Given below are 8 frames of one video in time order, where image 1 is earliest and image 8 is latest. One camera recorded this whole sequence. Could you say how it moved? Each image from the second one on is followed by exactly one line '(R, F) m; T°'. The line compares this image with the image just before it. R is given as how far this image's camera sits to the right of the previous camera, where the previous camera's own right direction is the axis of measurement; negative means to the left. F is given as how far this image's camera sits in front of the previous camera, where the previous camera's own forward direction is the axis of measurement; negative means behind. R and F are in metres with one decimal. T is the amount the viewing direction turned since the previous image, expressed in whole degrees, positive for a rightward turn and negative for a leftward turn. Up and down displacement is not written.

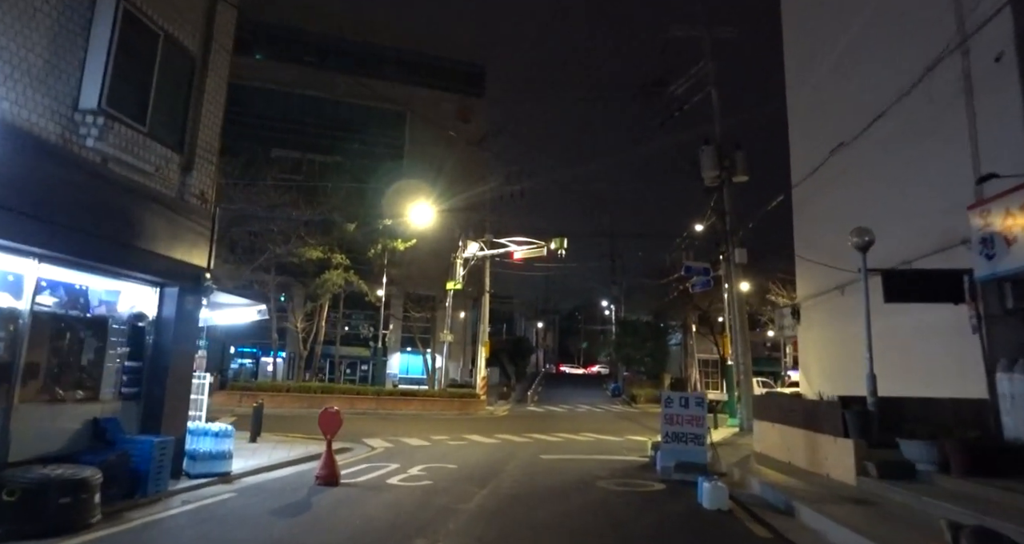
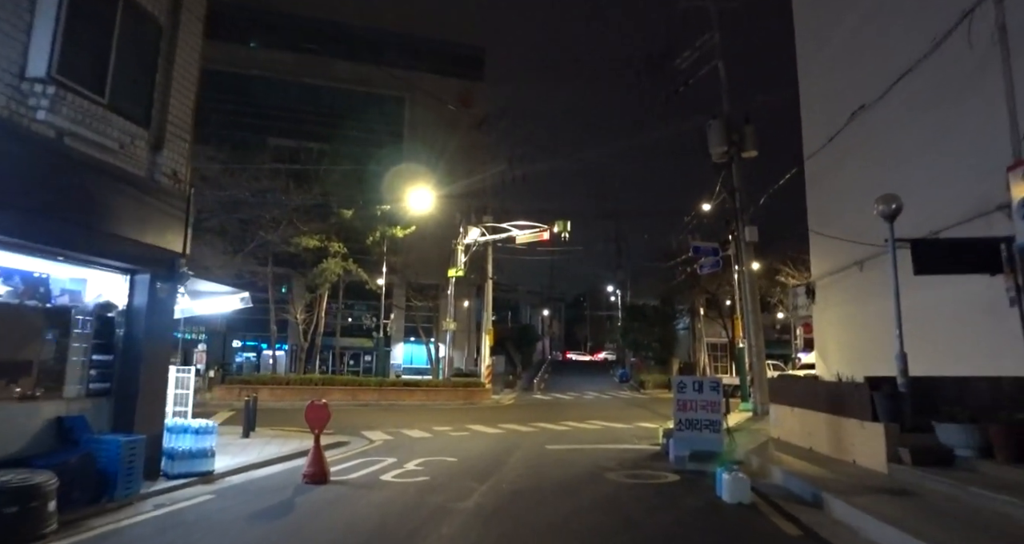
(+0.1, +0.8) m; -1°
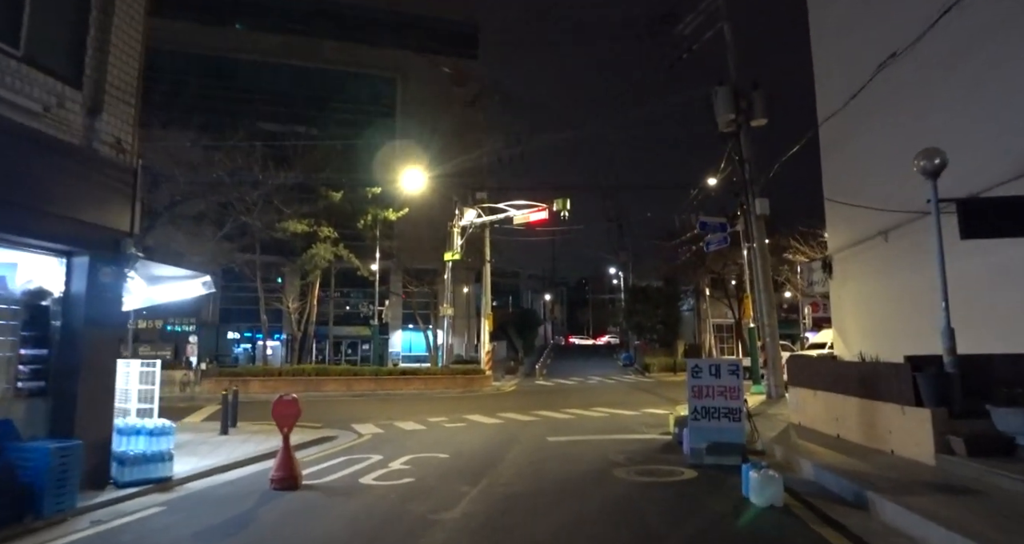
(+0.2, +1.2) m; 0°
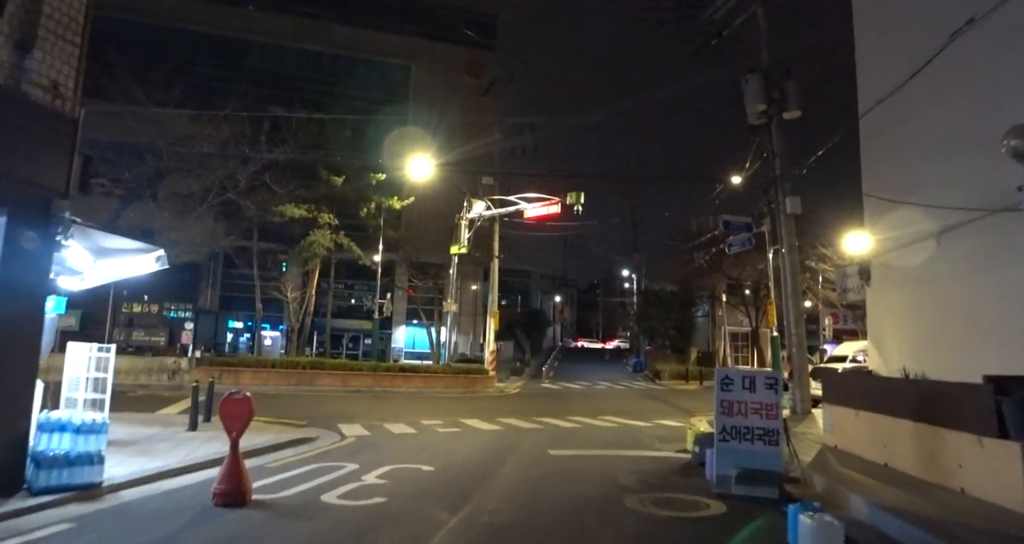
(+0.2, +1.4) m; -1°
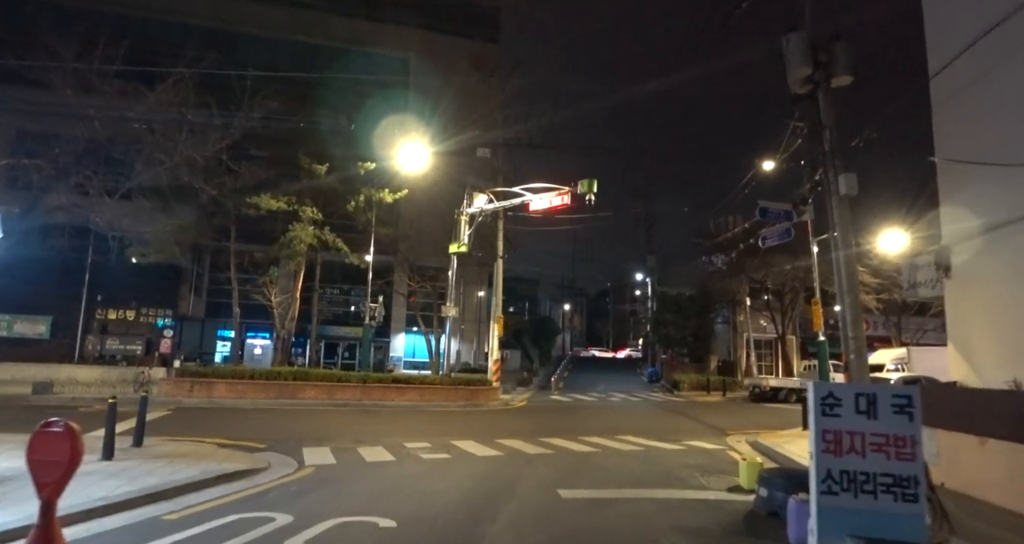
(+0.2, +2.7) m; -1°
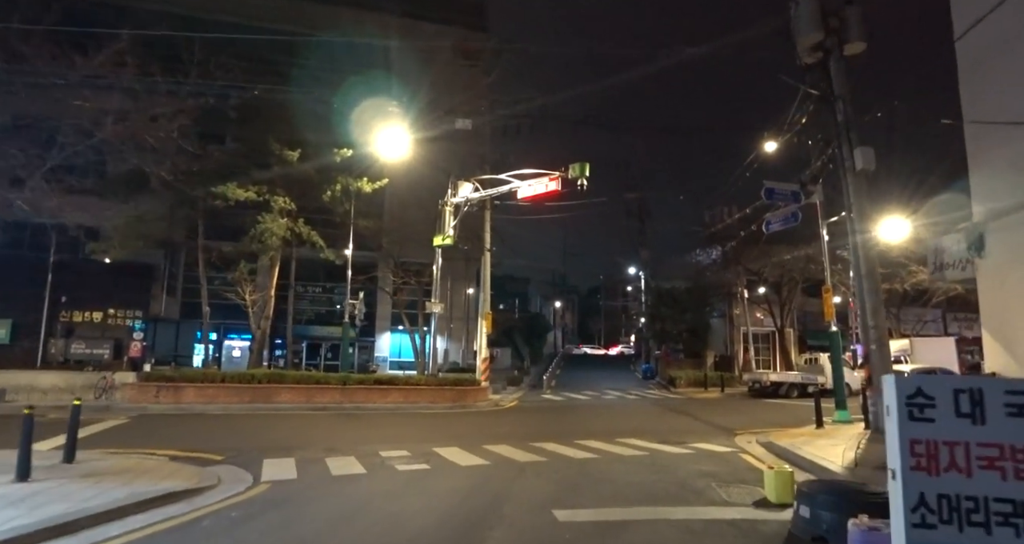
(+0.1, +1.4) m; +1°
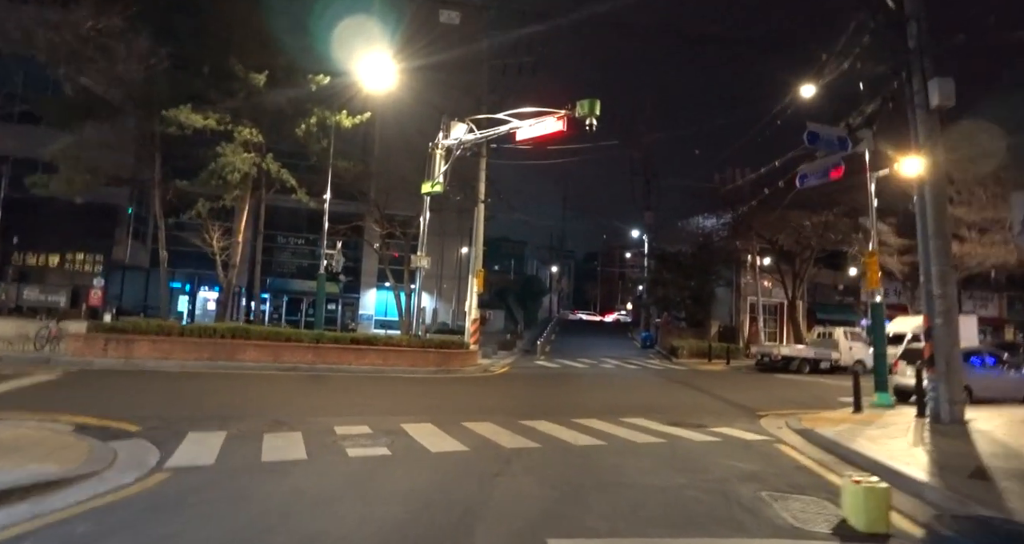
(+0.1, +2.4) m; 0°
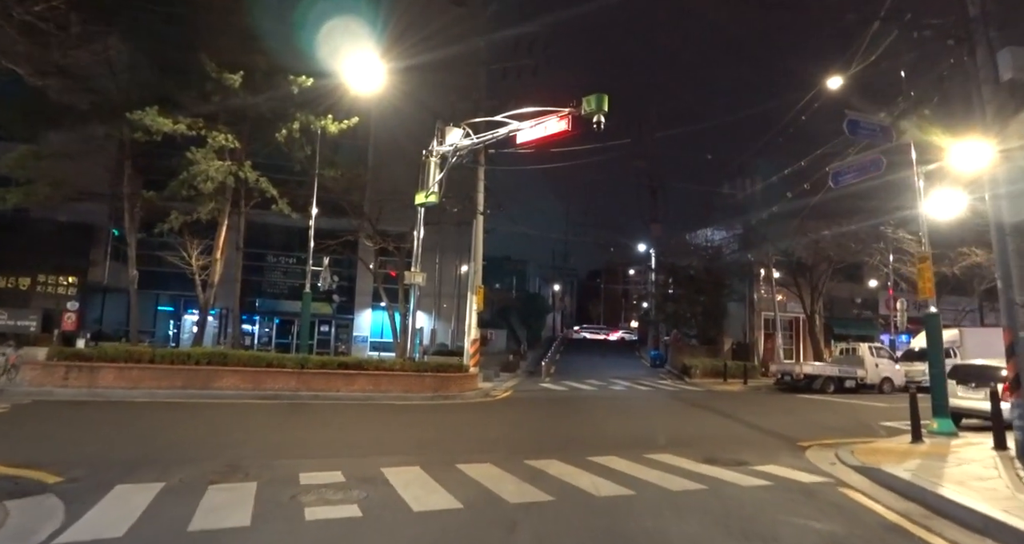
(0.0, +1.7) m; 0°
